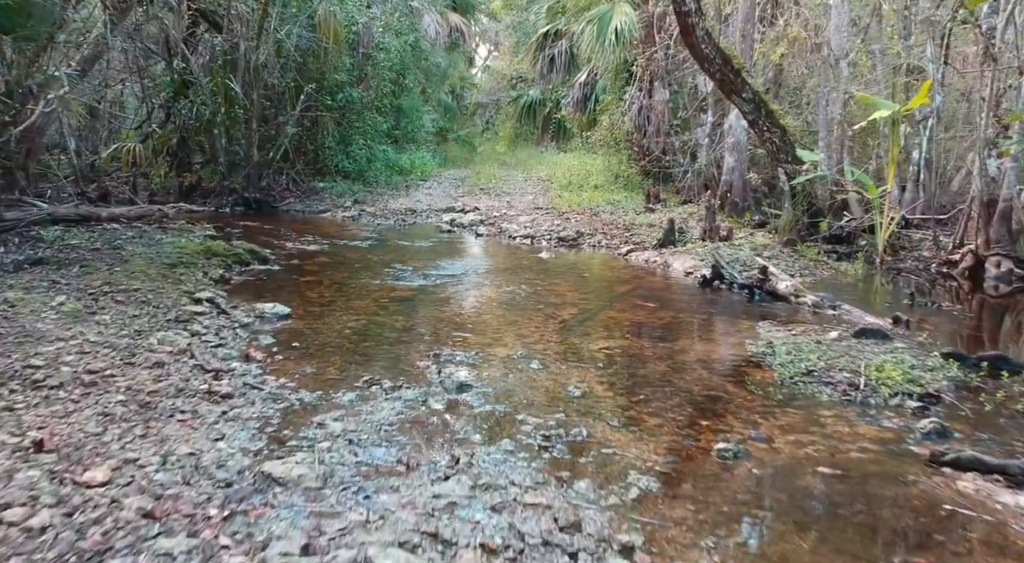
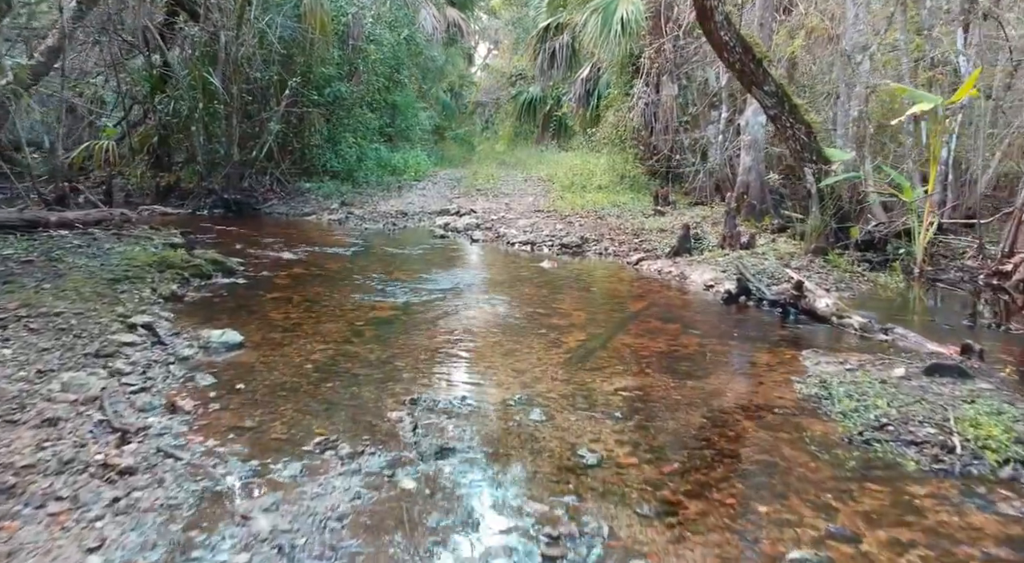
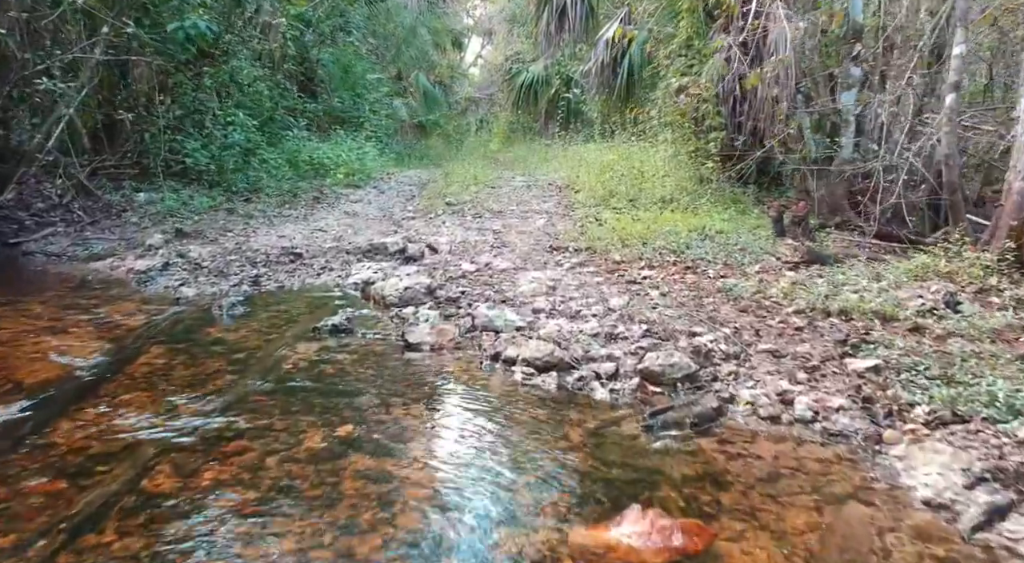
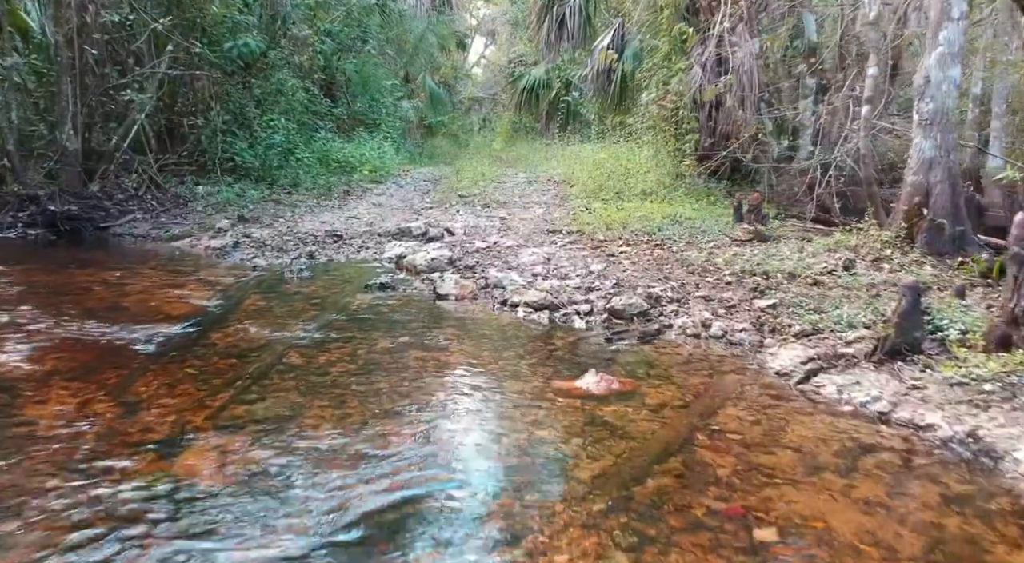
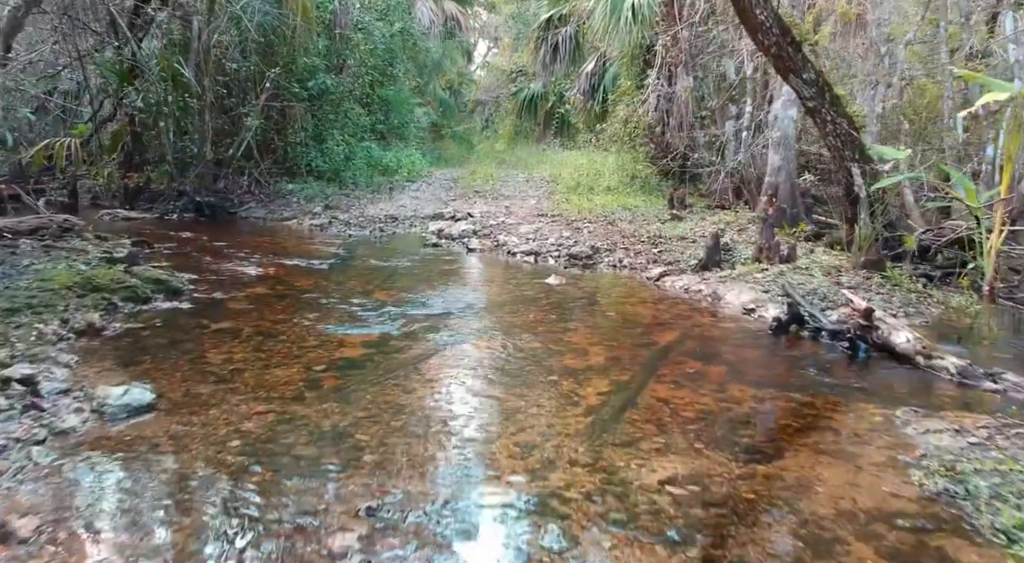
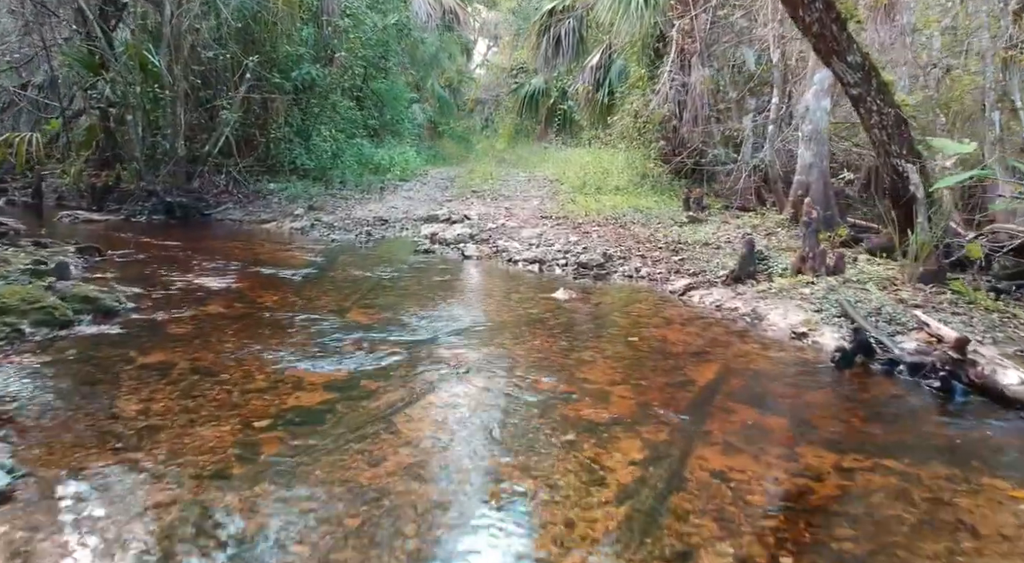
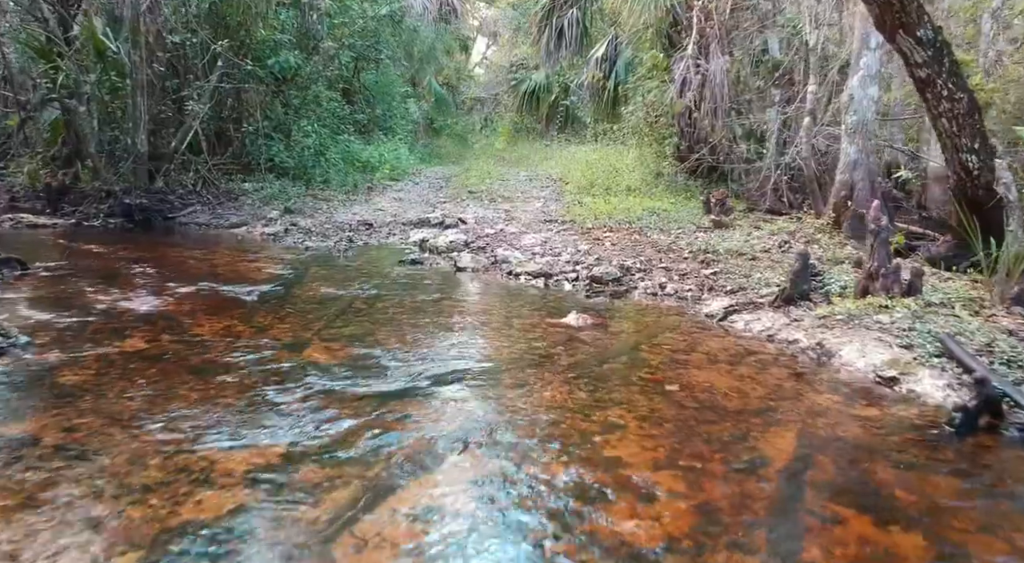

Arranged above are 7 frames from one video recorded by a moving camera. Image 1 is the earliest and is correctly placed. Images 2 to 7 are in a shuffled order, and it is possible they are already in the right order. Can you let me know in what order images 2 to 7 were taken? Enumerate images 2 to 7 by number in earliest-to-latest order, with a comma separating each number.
2, 5, 6, 7, 4, 3
